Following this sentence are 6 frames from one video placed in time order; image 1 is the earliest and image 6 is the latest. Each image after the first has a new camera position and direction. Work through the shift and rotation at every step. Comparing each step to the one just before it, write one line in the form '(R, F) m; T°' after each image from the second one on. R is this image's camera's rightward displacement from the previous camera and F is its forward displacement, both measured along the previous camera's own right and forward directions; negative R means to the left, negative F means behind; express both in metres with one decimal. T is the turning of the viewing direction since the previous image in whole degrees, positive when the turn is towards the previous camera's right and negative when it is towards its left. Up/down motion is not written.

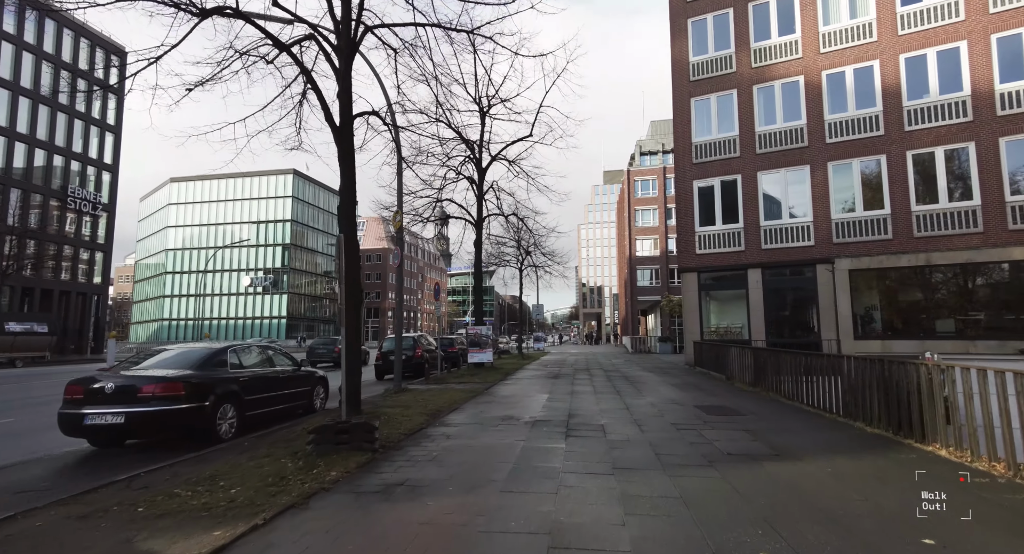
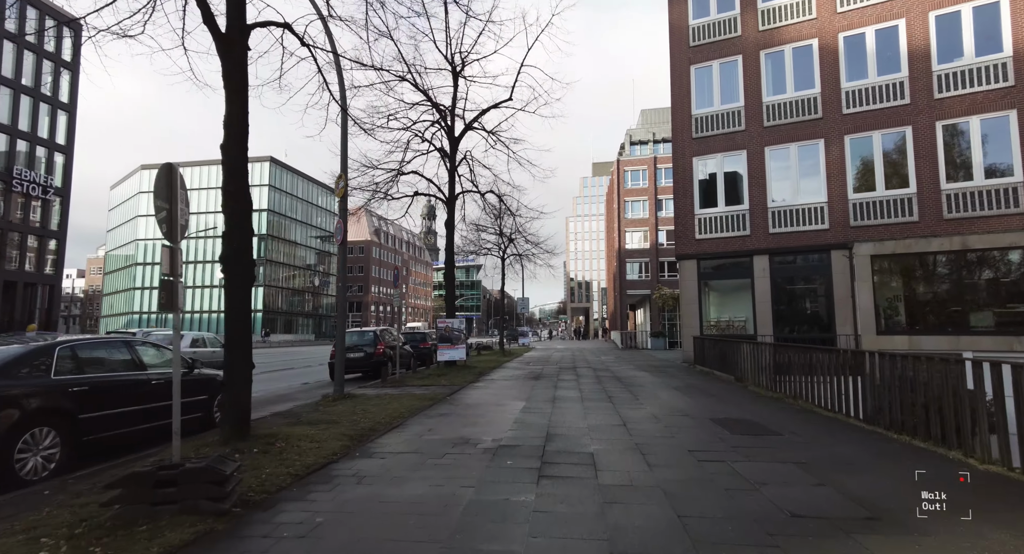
(+0.4, +2.5) m; +1°
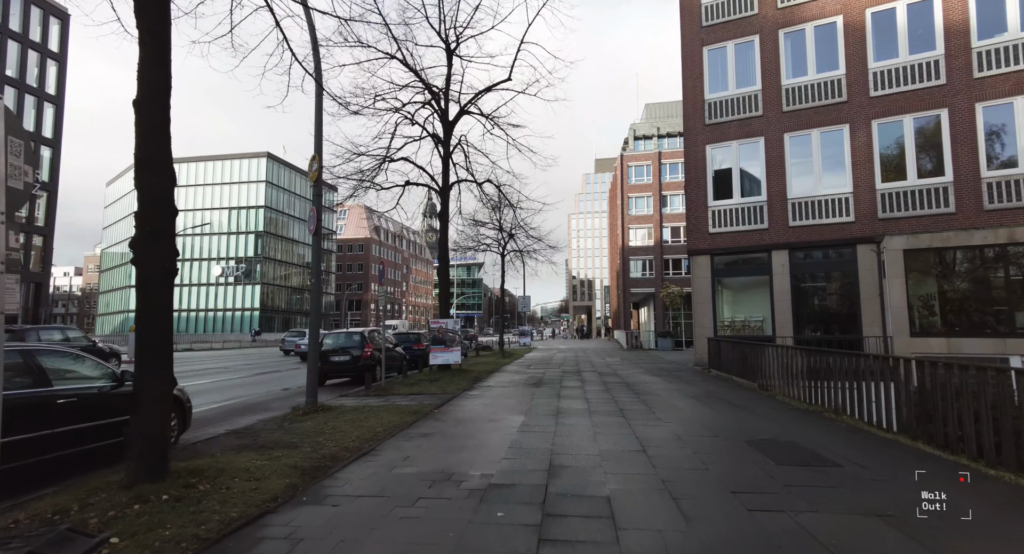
(+0.1, +1.4) m; 0°
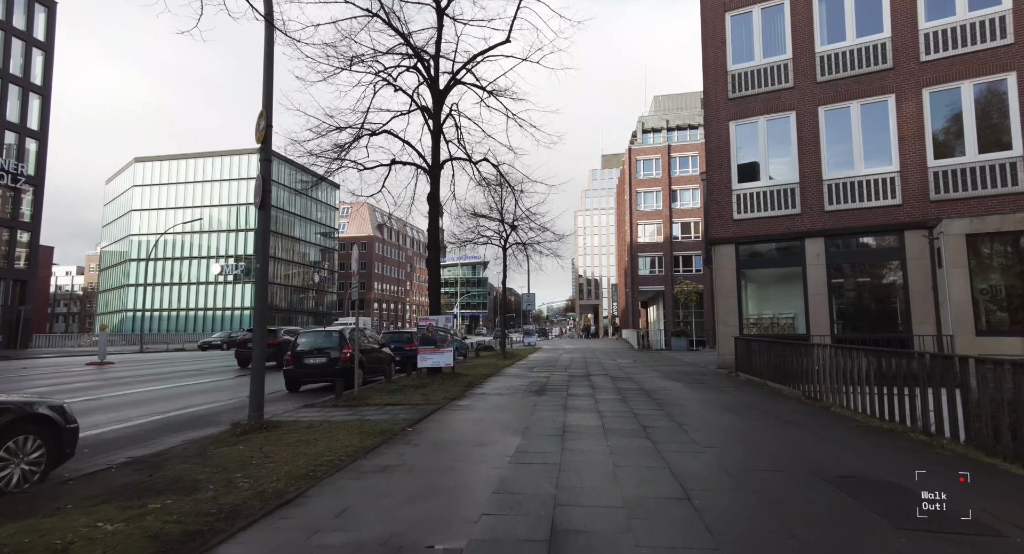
(+0.2, +1.9) m; -1°
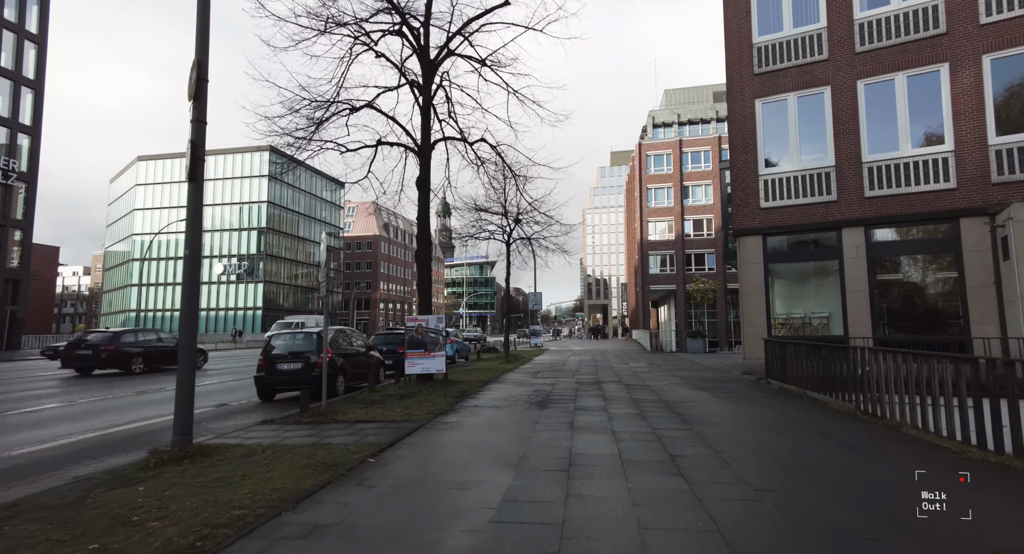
(+0.2, +1.6) m; -1°
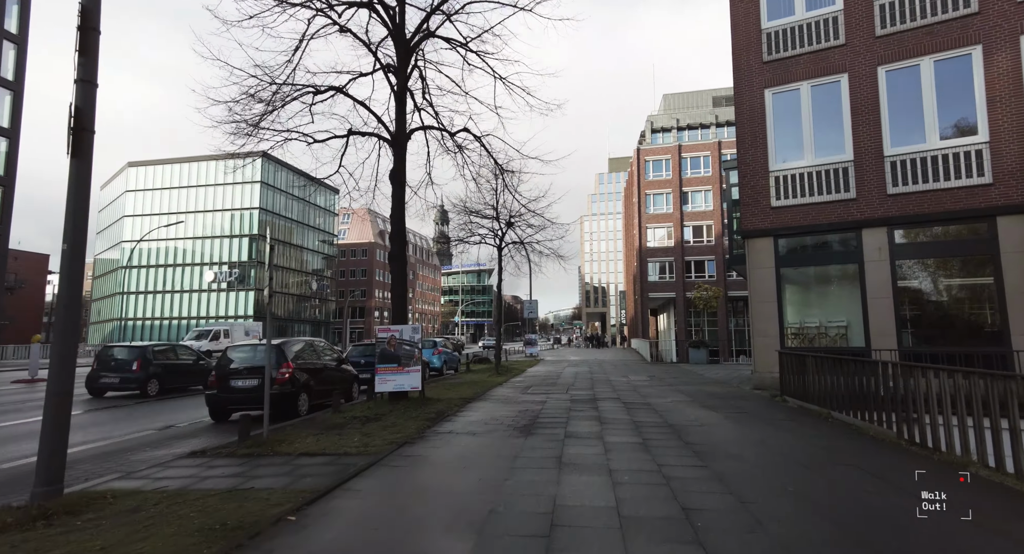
(+0.3, +1.4) m; 0°
